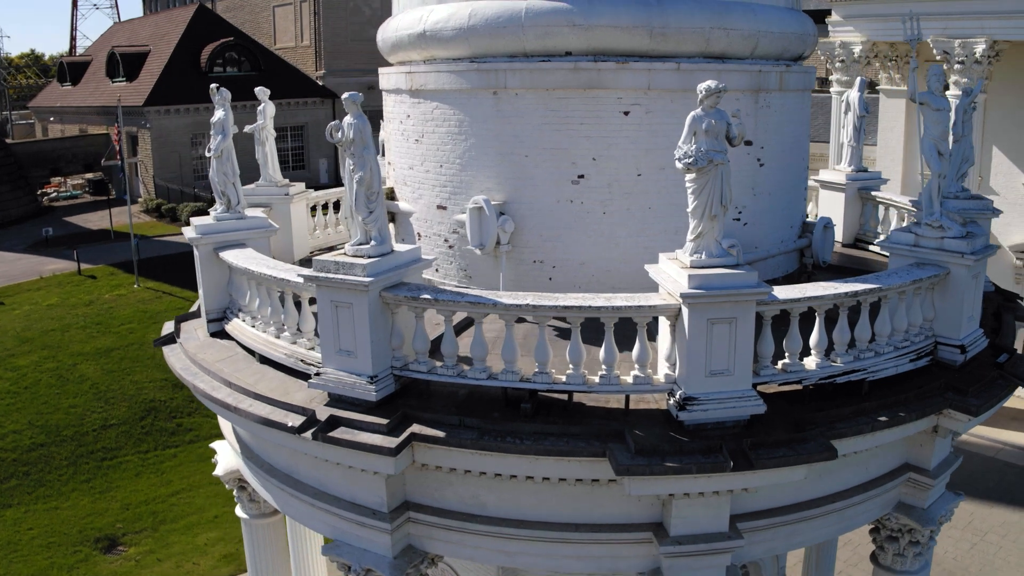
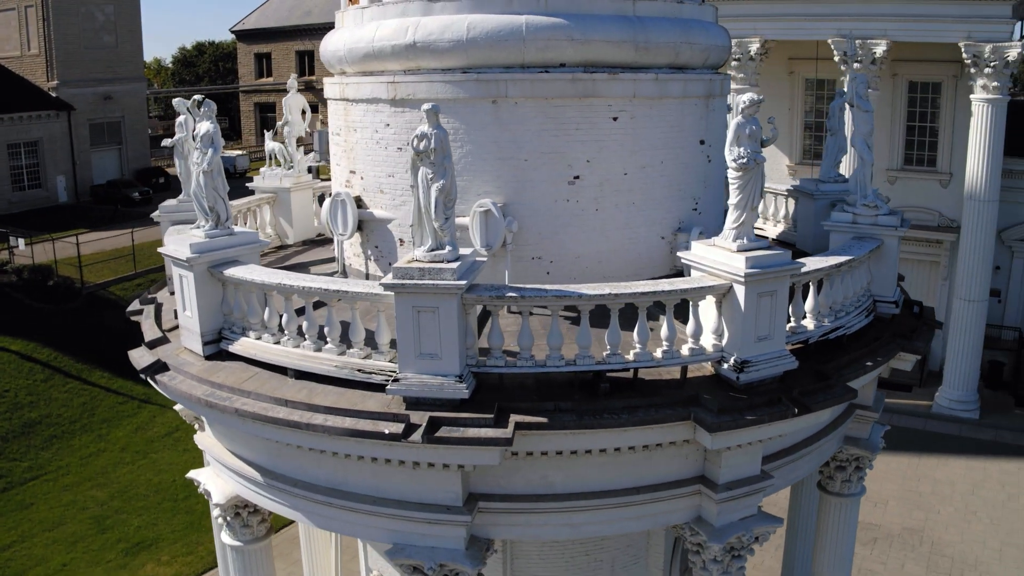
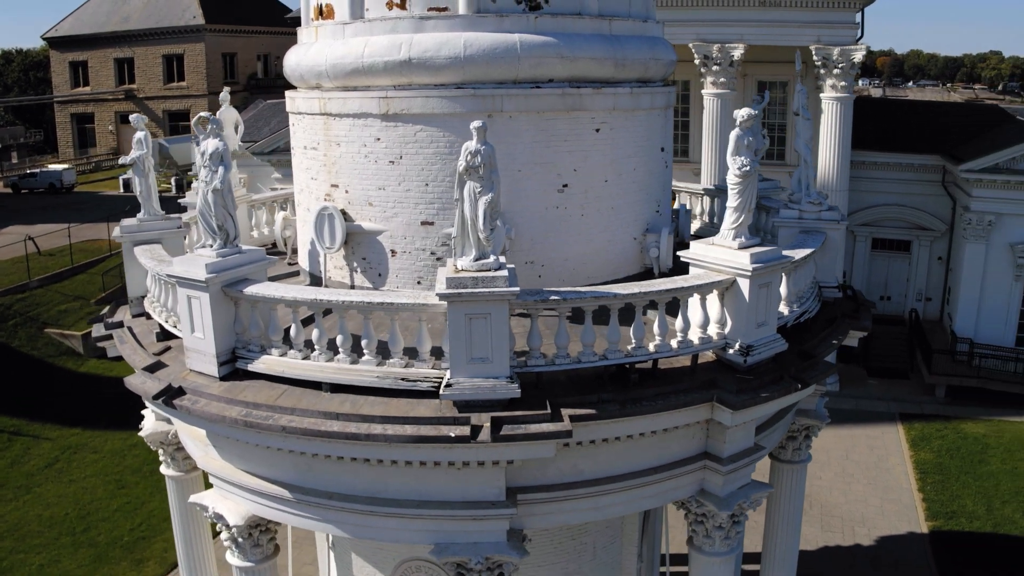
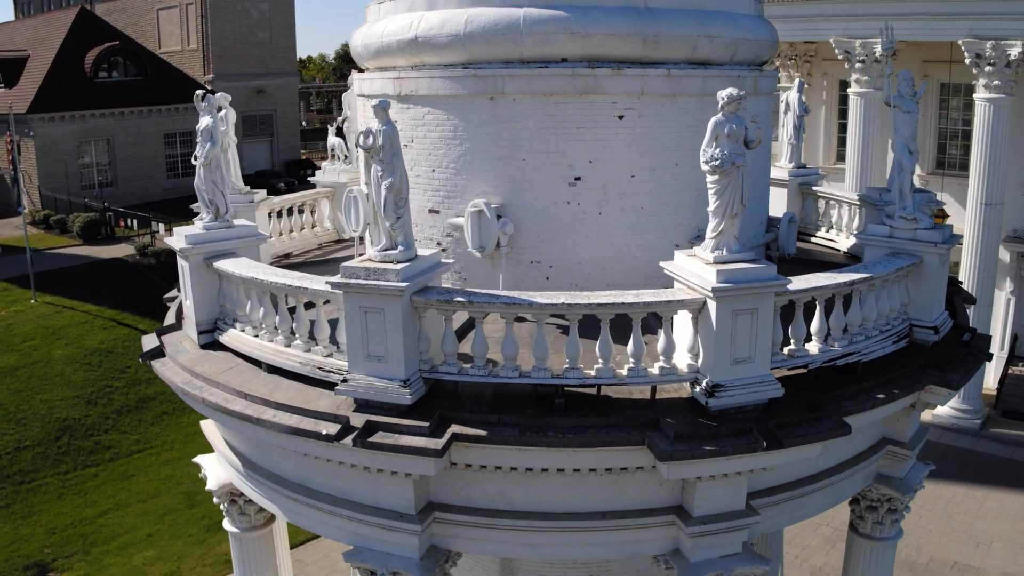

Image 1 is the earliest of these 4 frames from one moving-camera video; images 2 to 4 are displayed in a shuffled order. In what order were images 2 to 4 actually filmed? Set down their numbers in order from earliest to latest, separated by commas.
4, 2, 3
